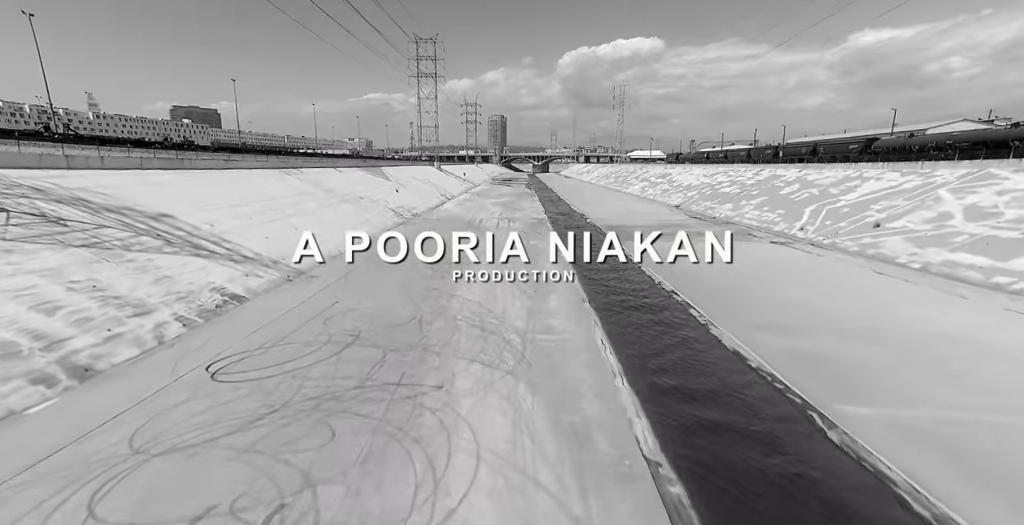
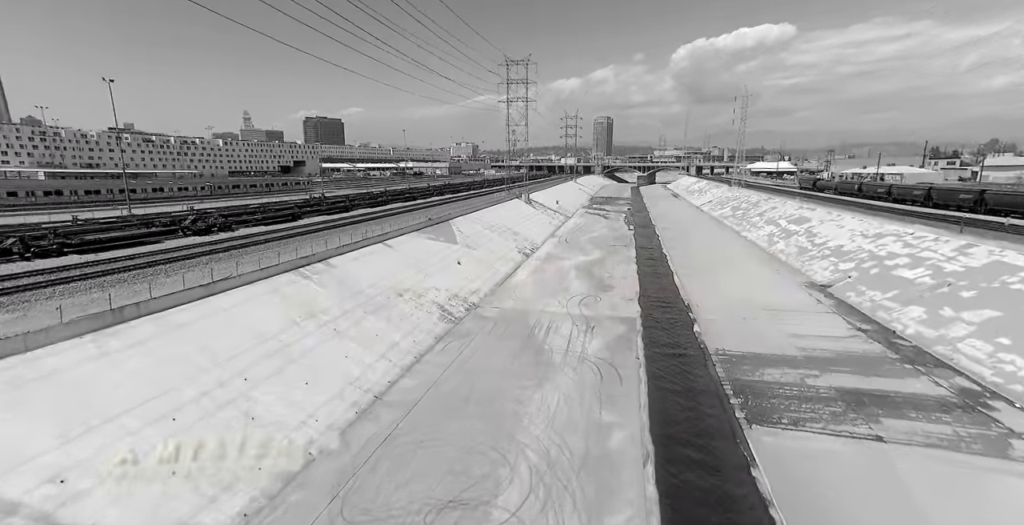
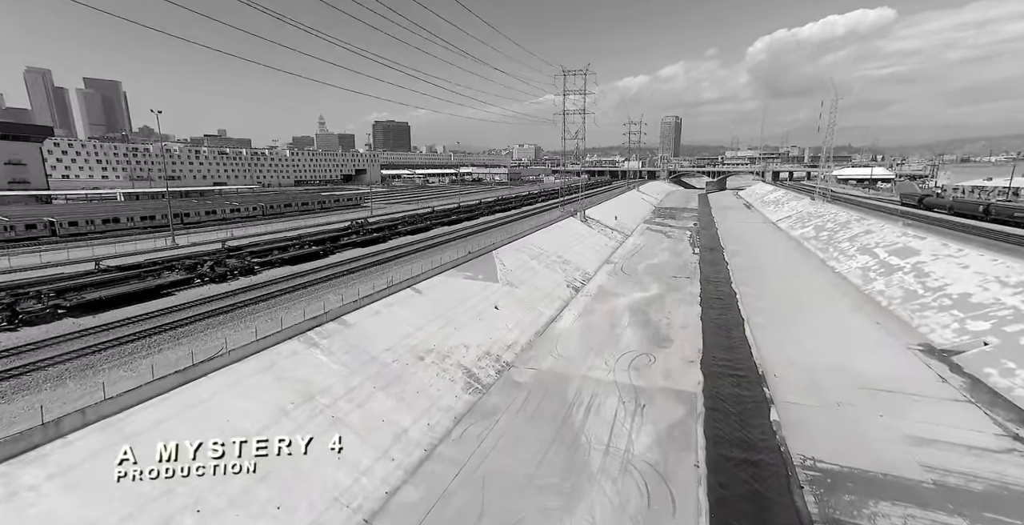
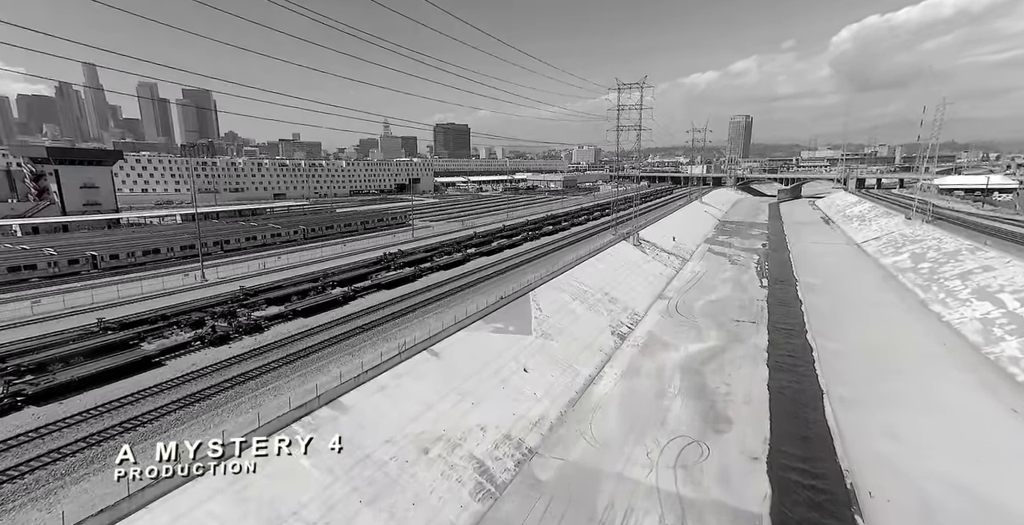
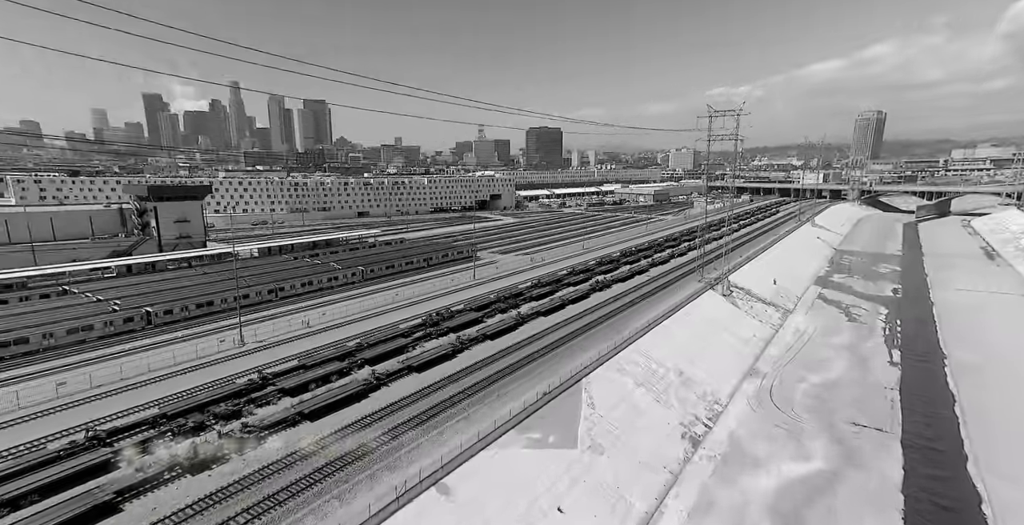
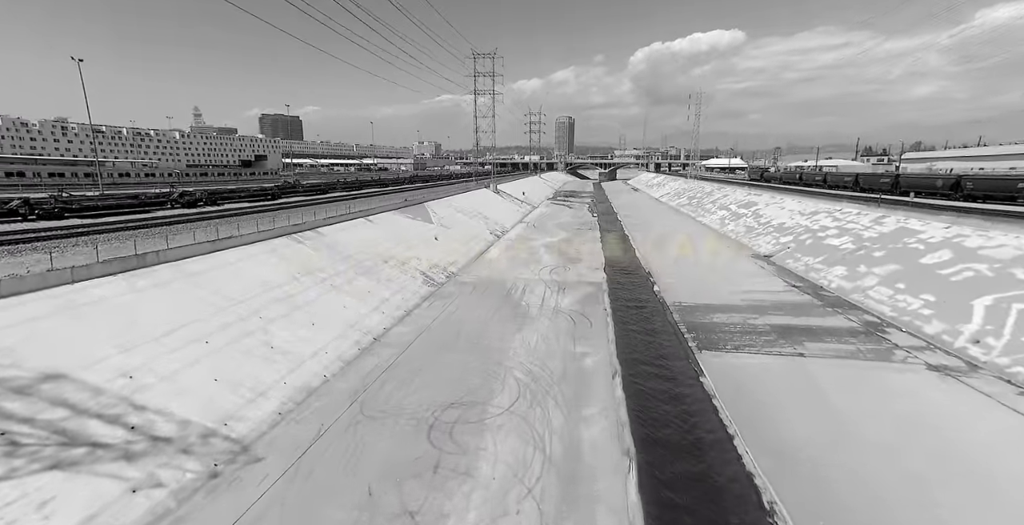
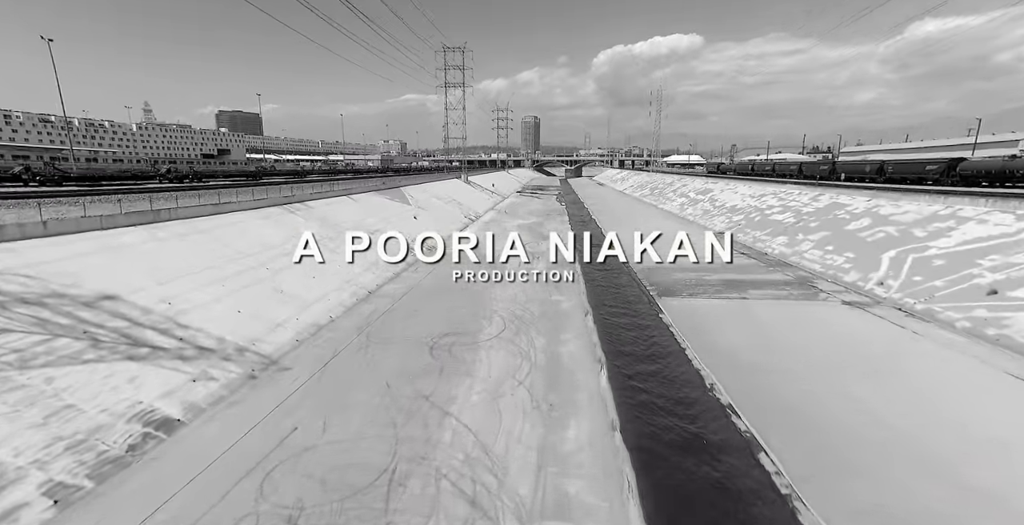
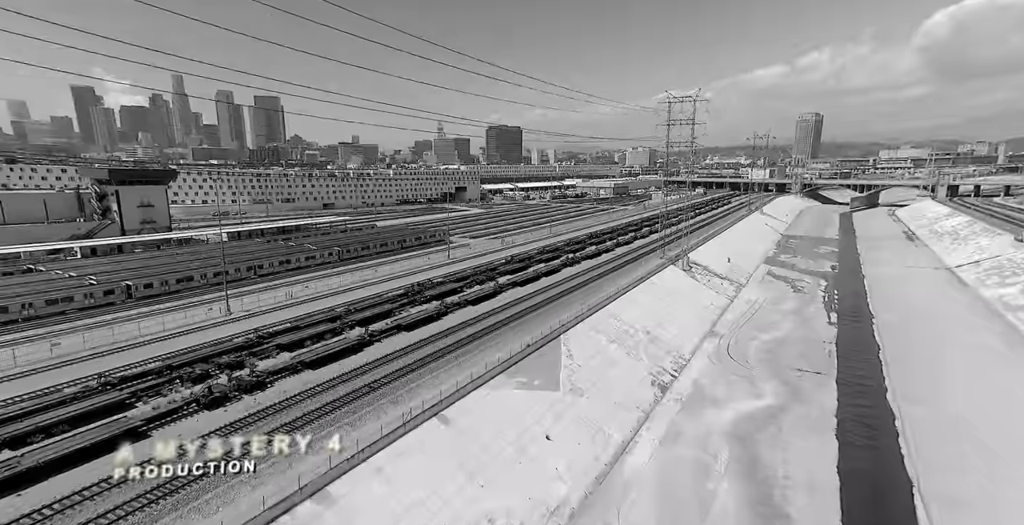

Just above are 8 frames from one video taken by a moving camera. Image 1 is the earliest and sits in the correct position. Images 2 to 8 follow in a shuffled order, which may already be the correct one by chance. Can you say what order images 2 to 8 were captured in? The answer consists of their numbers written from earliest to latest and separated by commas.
7, 6, 2, 3, 4, 8, 5
